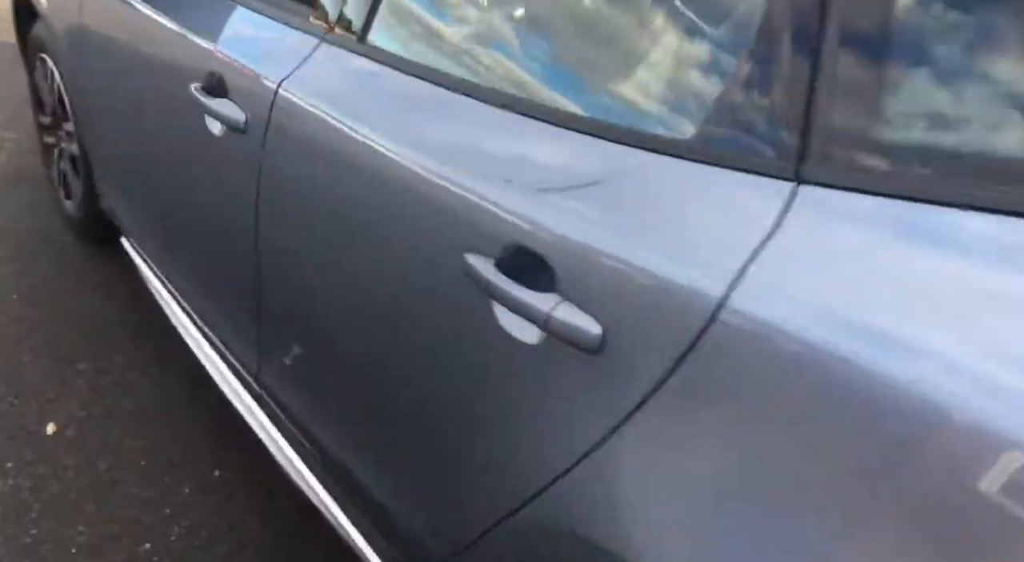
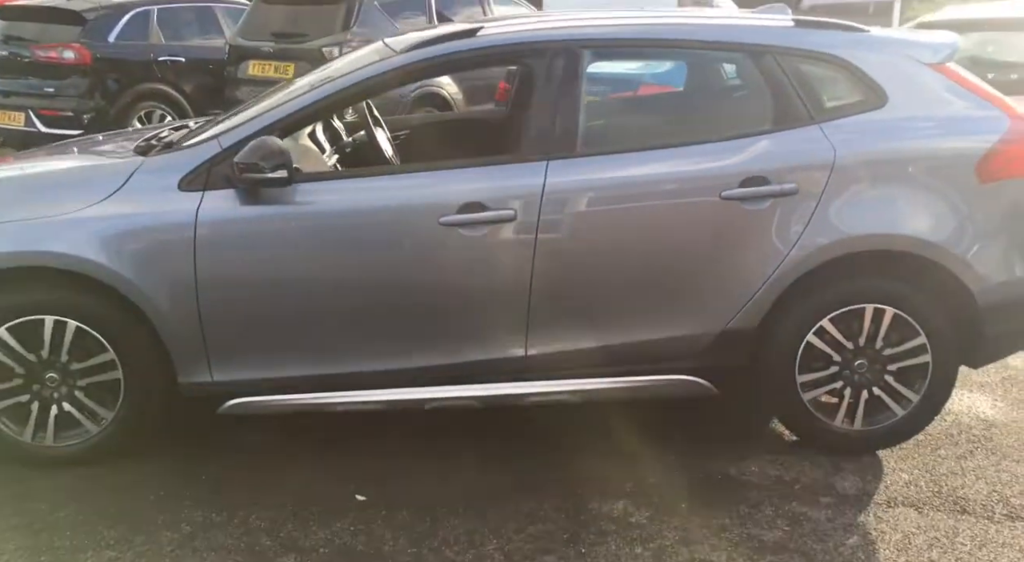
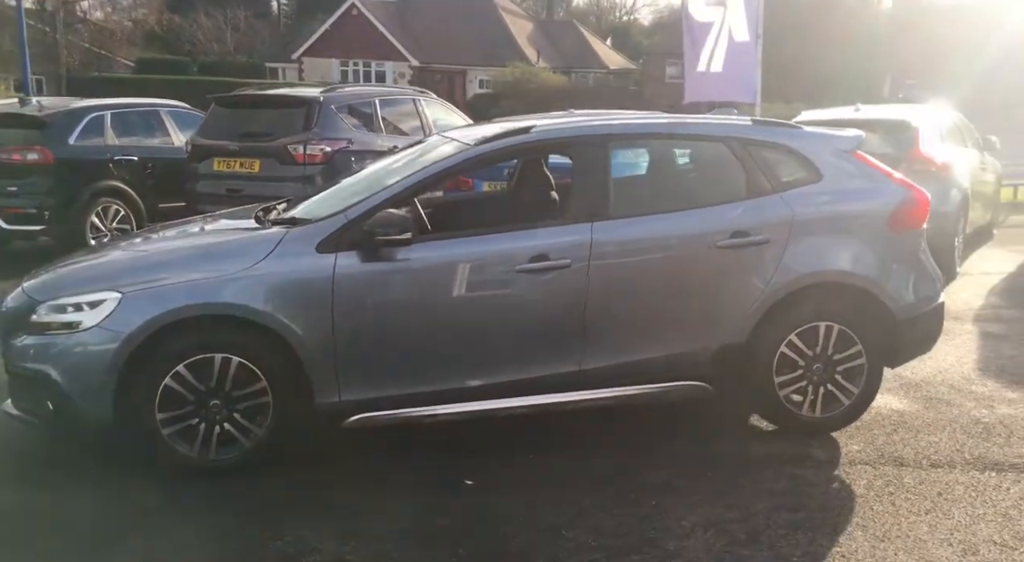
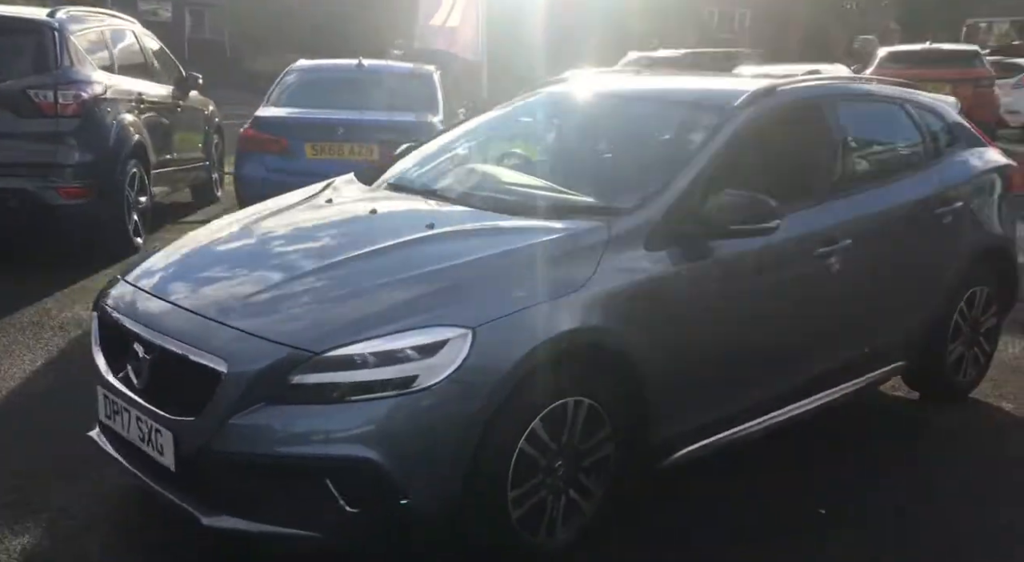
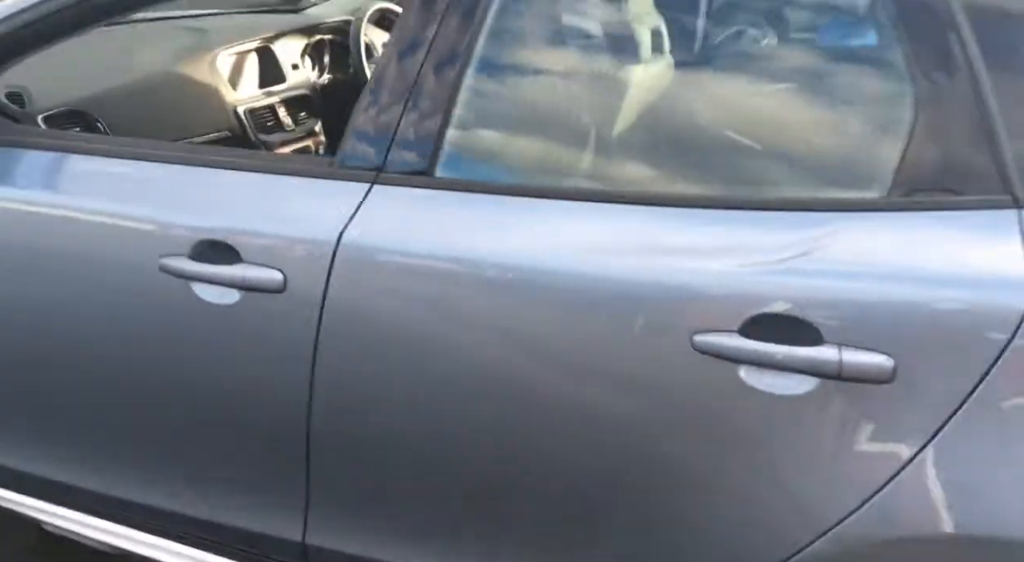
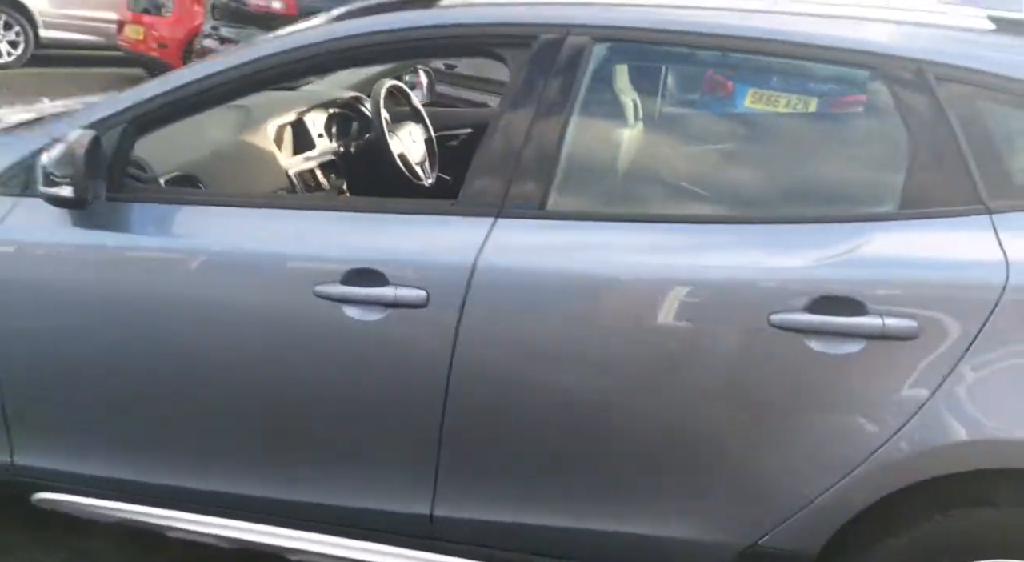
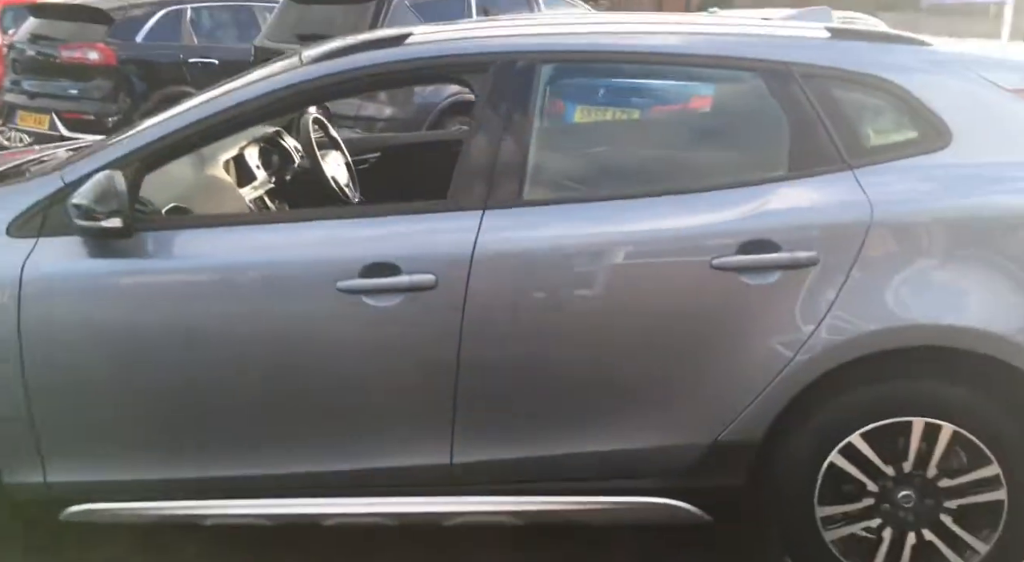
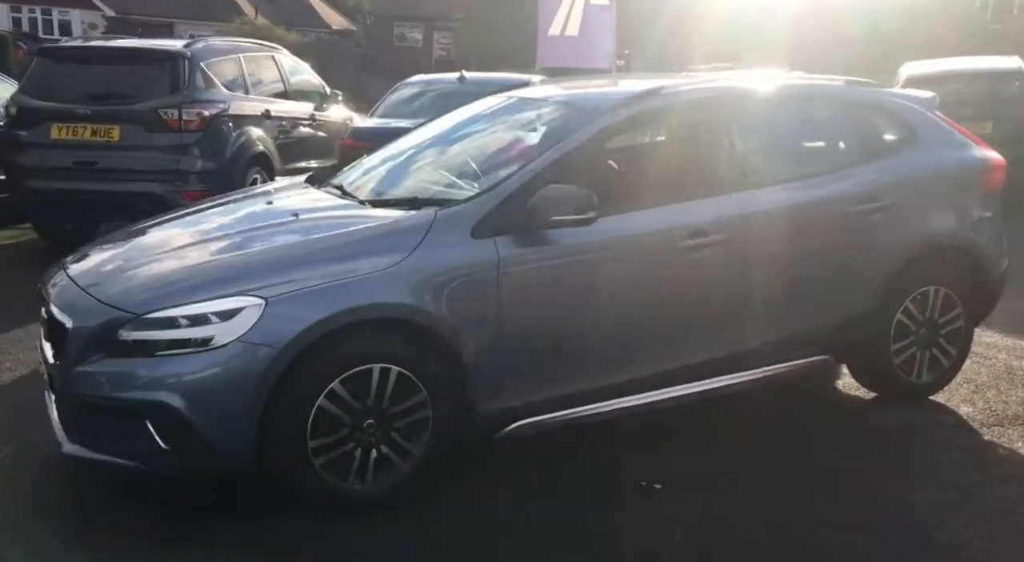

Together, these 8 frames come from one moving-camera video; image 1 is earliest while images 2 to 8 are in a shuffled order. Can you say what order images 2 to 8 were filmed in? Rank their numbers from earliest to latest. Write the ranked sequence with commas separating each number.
5, 6, 7, 2, 3, 8, 4
